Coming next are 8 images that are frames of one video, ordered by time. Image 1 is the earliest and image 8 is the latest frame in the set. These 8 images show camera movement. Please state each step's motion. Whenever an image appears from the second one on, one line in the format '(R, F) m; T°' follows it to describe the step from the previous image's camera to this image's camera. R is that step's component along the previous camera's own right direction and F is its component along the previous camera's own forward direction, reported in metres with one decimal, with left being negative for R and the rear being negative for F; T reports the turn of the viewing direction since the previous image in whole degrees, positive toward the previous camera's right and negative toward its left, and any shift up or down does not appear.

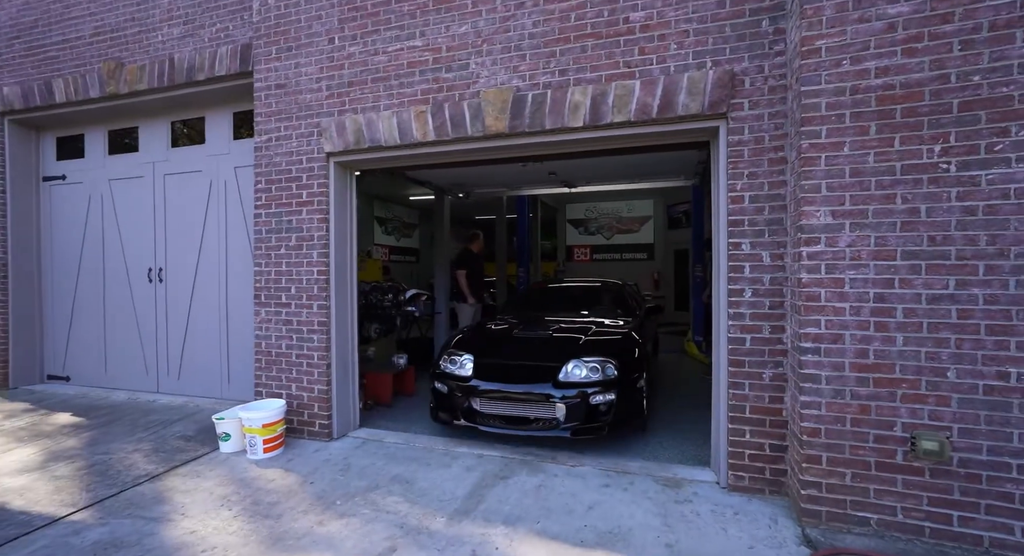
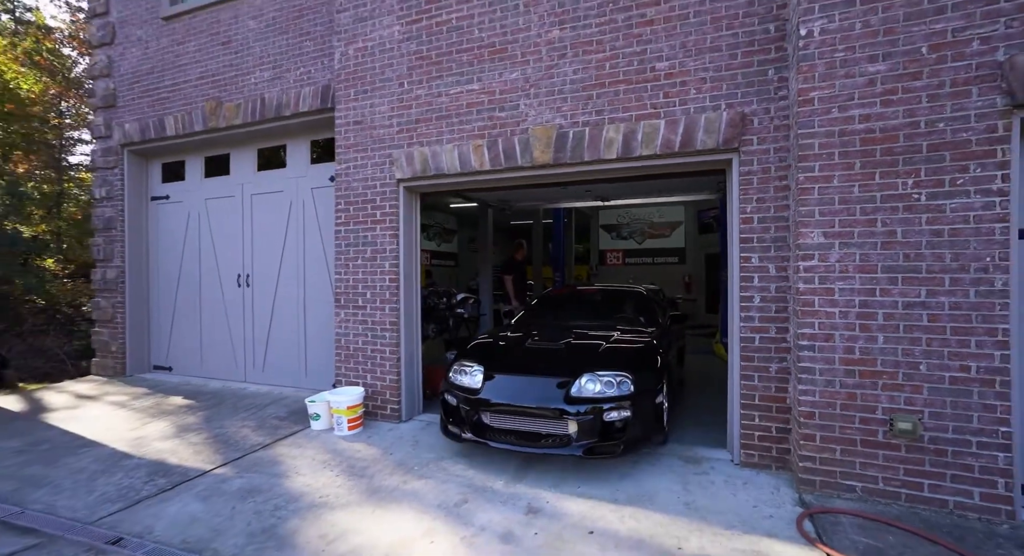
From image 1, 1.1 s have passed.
(-0.1, -0.7) m; -4°
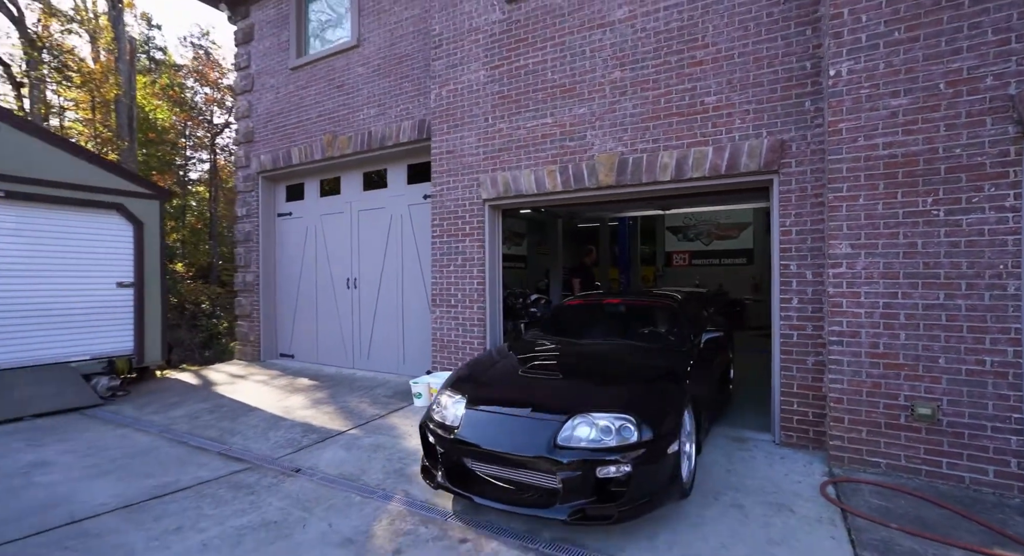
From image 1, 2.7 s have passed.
(0.0, -0.8) m; -8°
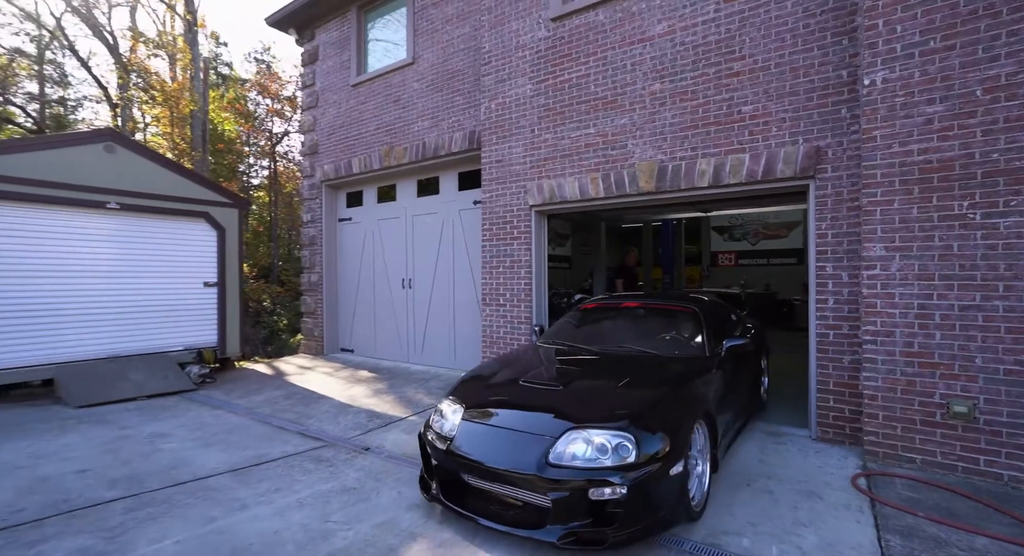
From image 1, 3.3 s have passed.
(0.0, -0.4) m; -5°
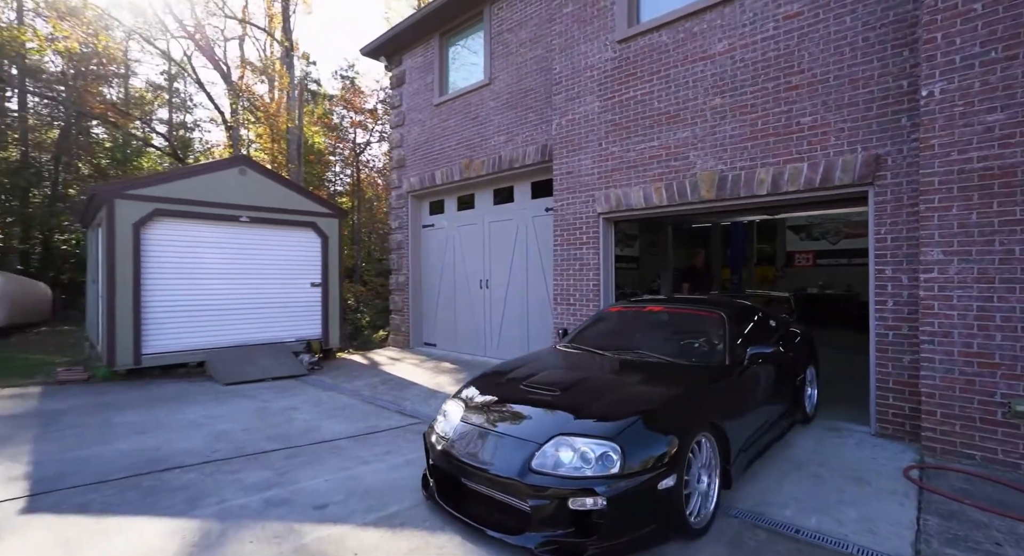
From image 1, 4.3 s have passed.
(0.0, -0.6) m; -8°
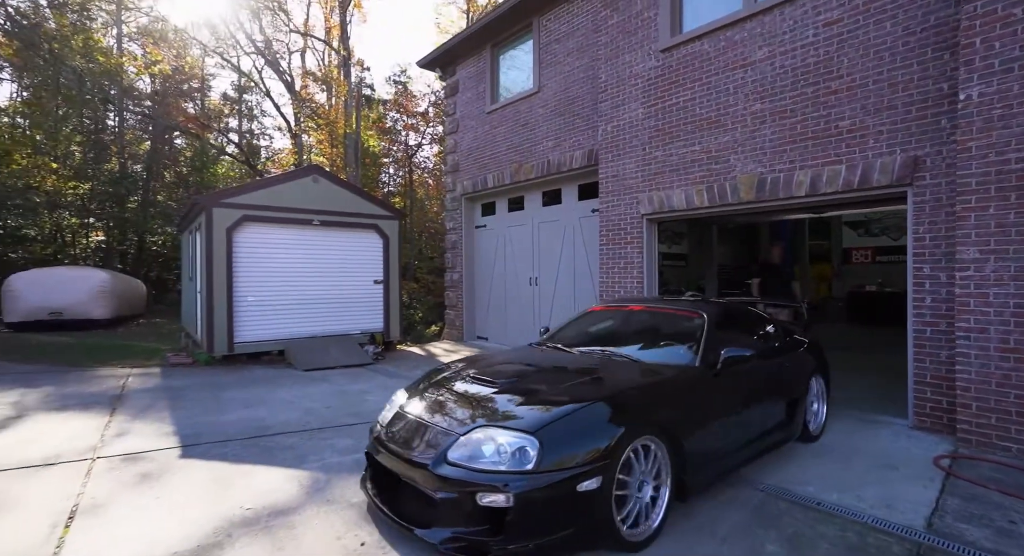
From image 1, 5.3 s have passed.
(0.0, -0.5) m; -6°
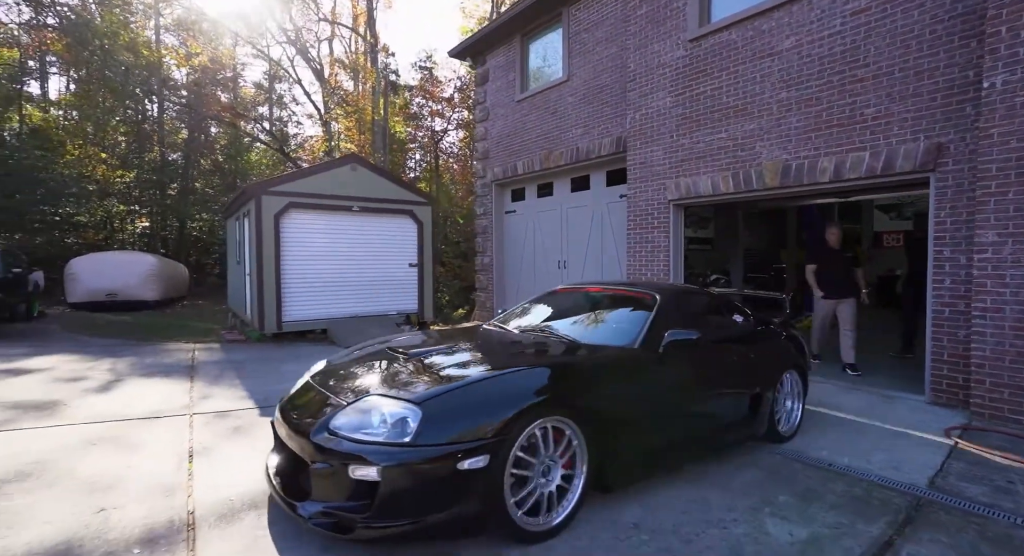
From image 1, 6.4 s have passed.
(-0.1, -0.4) m; -3°
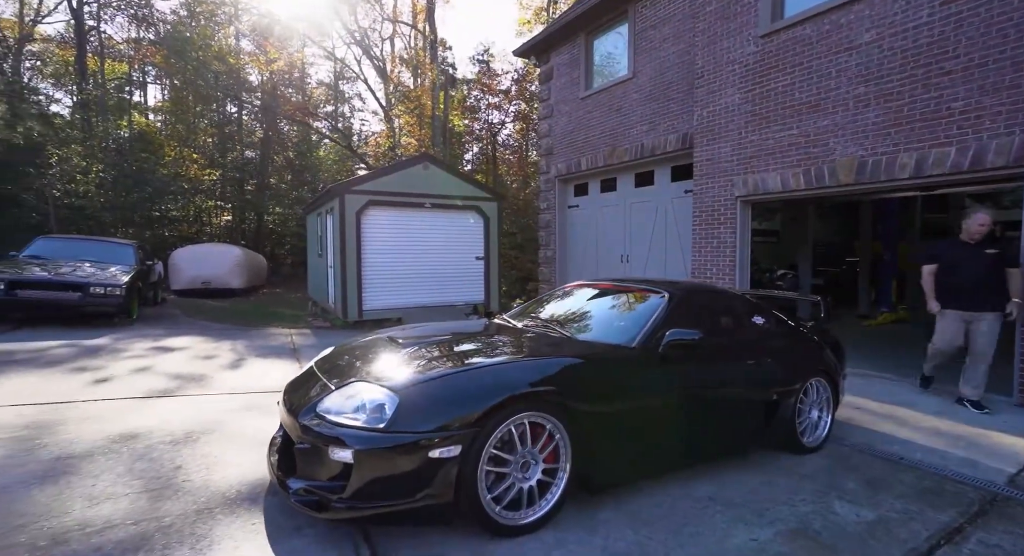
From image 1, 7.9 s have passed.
(-0.2, -0.4) m; -6°
